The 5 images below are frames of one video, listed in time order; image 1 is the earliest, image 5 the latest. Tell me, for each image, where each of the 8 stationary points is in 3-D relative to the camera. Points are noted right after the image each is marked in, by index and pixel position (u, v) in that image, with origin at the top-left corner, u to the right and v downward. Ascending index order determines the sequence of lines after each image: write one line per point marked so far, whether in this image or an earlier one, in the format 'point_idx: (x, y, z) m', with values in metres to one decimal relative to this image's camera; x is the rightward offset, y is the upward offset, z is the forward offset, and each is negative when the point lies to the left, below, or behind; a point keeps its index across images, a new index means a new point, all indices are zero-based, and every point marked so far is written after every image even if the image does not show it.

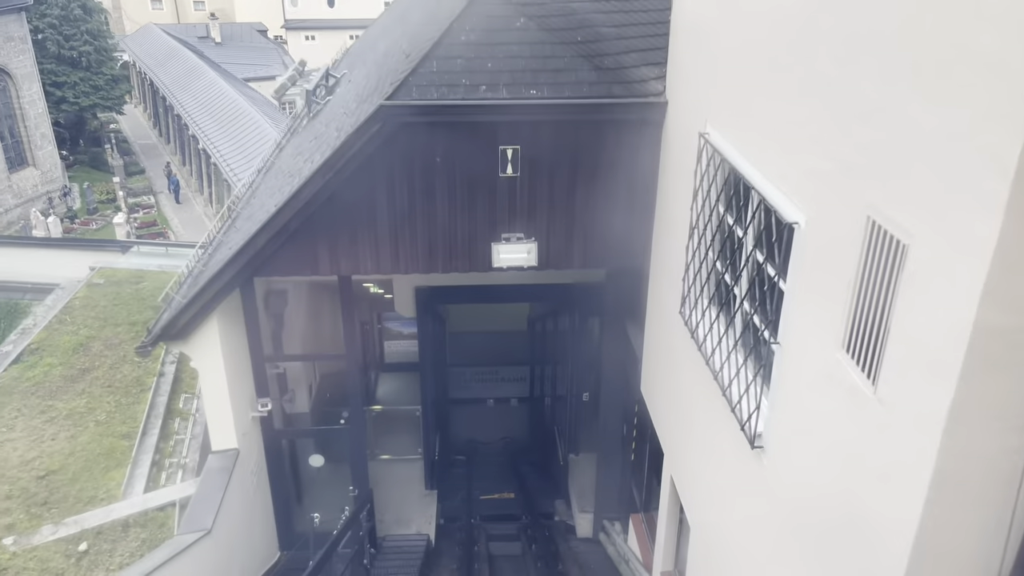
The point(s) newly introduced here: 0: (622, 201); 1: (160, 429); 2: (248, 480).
0: (+0.6, +0.4, +3.9) m
1: (-2.8, -1.1, +5.9) m
2: (-1.6, -1.1, +4.4) m
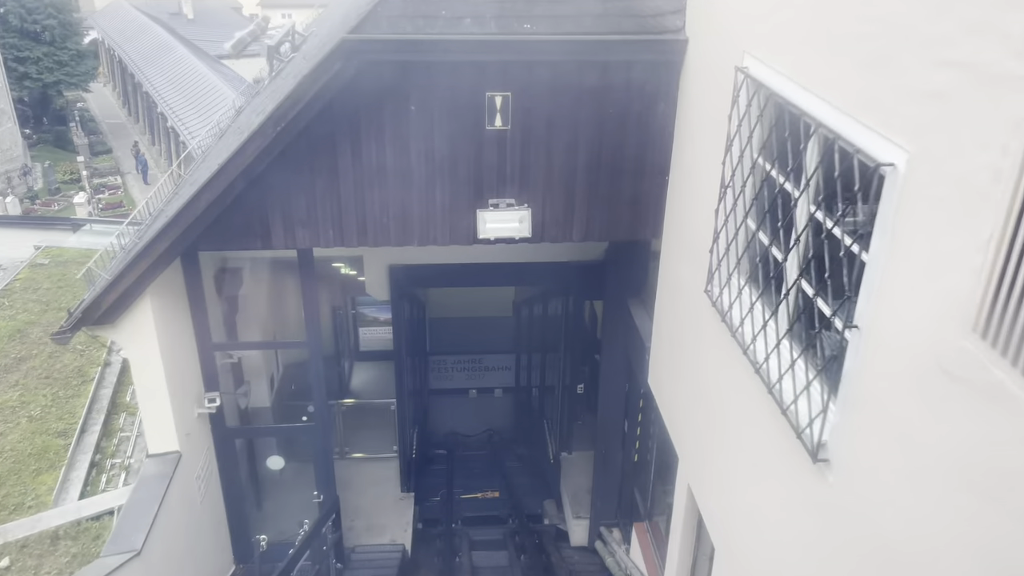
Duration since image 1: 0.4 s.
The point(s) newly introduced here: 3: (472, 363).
0: (+0.5, +0.5, +3.3) m
1: (-2.9, -1.0, +5.2) m
2: (-1.6, -1.0, +3.8) m
3: (-0.5, -0.8, +8.4) m
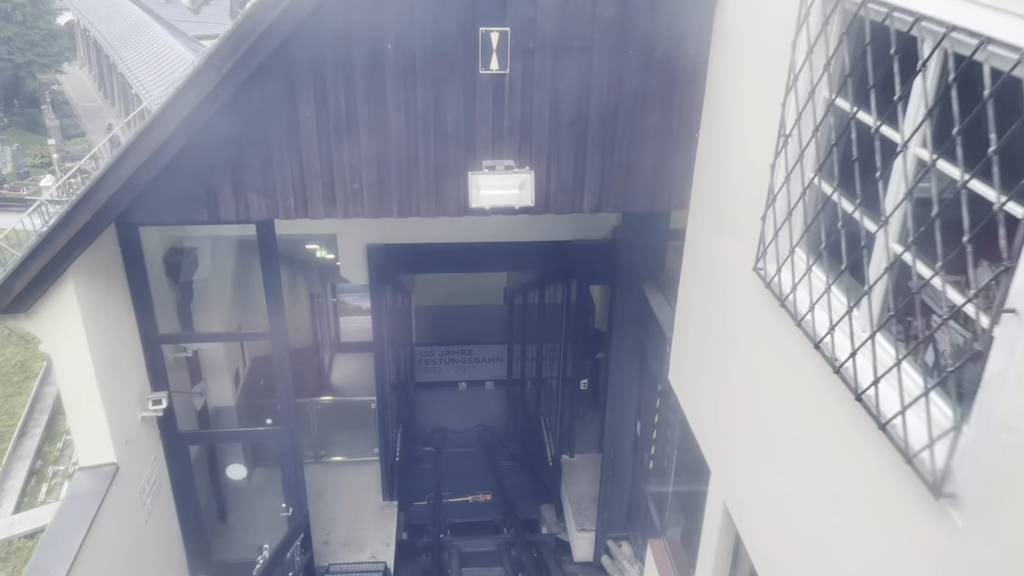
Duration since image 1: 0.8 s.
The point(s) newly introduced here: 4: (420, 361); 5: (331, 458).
0: (+0.5, +0.6, +2.7) m
1: (-2.9, -0.9, +4.6) m
2: (-1.6, -0.9, +3.3) m
3: (-0.5, -0.7, +7.9) m
4: (-1.0, -0.8, +8.0) m
5: (-1.2, -1.1, +5.0) m
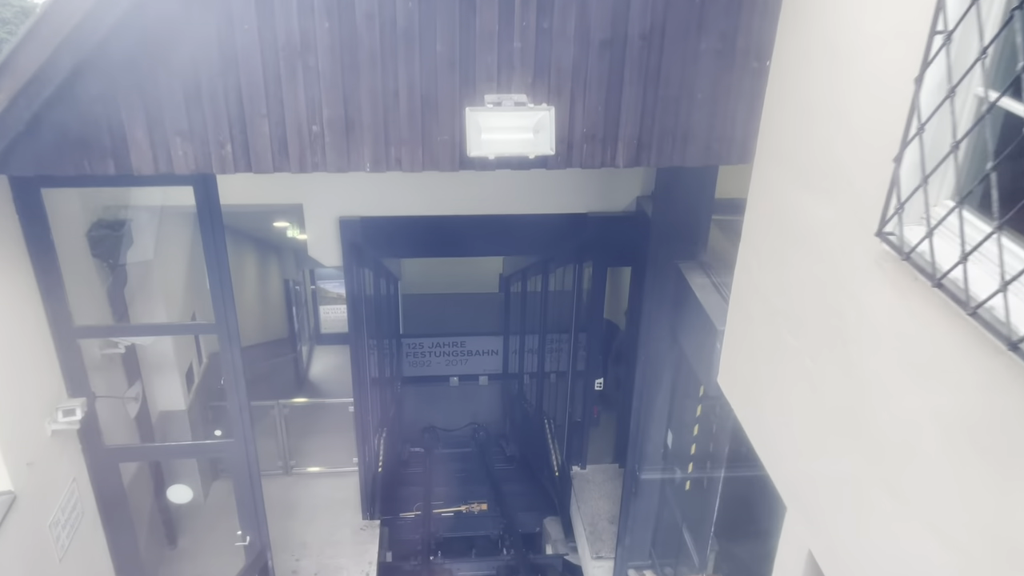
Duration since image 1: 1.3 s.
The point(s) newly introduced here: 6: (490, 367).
0: (+0.5, +0.7, +2.0) m
1: (-2.9, -0.8, +3.9) m
2: (-1.6, -0.9, +2.6) m
3: (-0.6, -0.6, +7.2) m
4: (-1.0, -0.7, +7.4) m
5: (-1.2, -1.0, +4.3) m
6: (-0.2, -0.8, +7.5) m
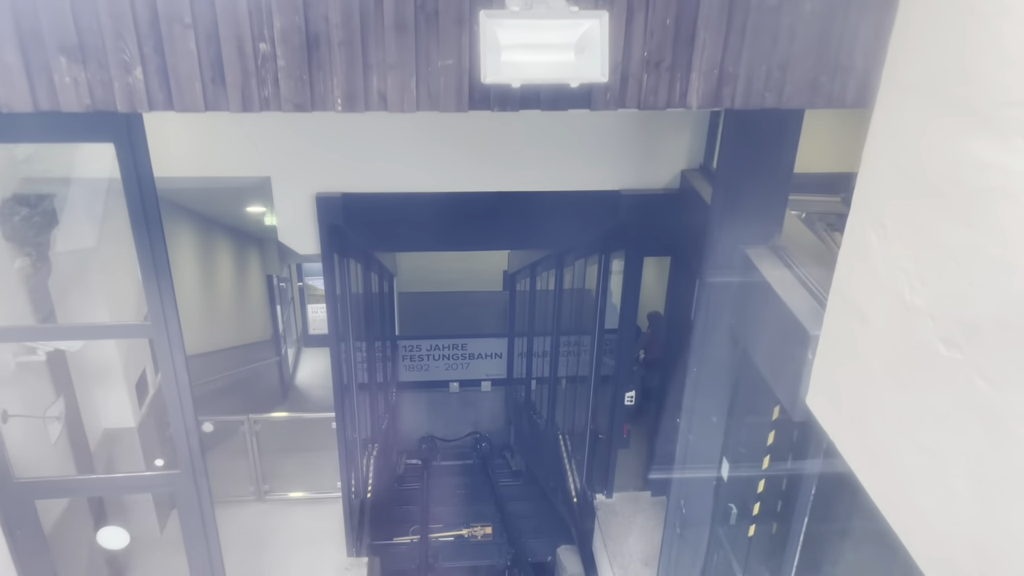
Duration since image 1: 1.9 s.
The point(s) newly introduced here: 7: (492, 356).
0: (+0.6, +0.7, +1.4) m
1: (-2.8, -0.7, +3.3) m
2: (-1.5, -0.8, +2.0) m
3: (-0.5, -0.5, +6.6) m
4: (-1.0, -0.6, +6.7) m
5: (-1.1, -1.0, +3.7) m
6: (-0.2, -0.8, +6.9) m
7: (-0.2, -0.6, +6.8) m
